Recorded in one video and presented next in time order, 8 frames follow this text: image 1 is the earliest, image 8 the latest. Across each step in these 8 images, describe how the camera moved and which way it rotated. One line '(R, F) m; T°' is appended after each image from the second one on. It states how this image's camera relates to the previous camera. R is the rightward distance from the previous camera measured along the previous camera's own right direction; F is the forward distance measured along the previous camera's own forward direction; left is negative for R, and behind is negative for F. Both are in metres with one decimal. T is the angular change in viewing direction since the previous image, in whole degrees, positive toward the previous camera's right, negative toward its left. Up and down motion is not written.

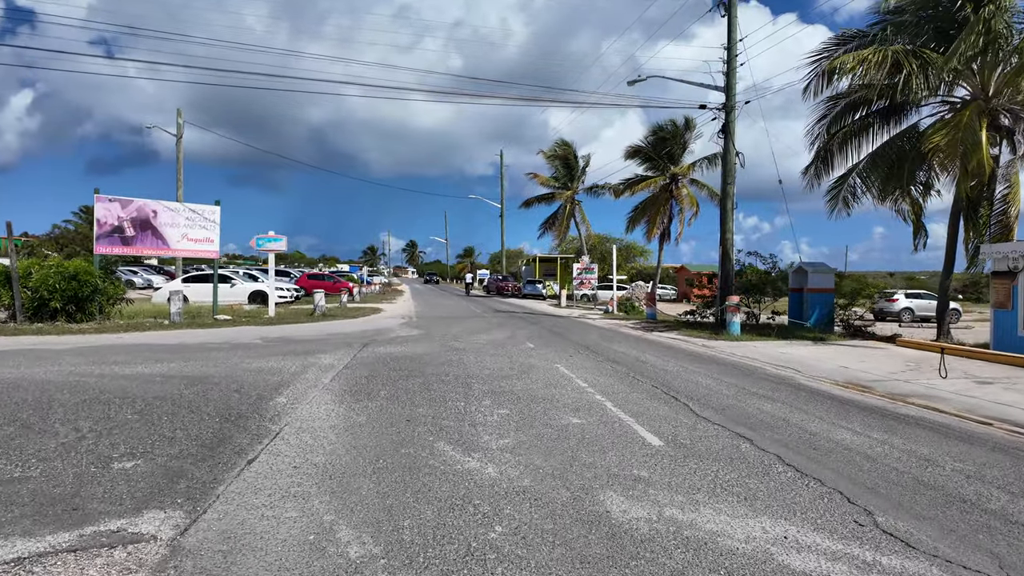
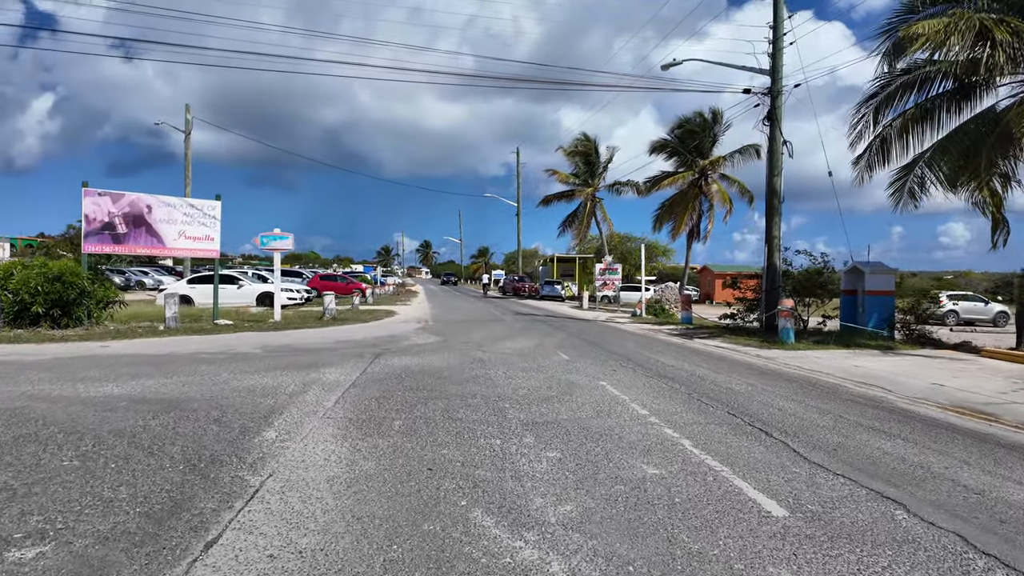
(-0.3, +1.5) m; -1°
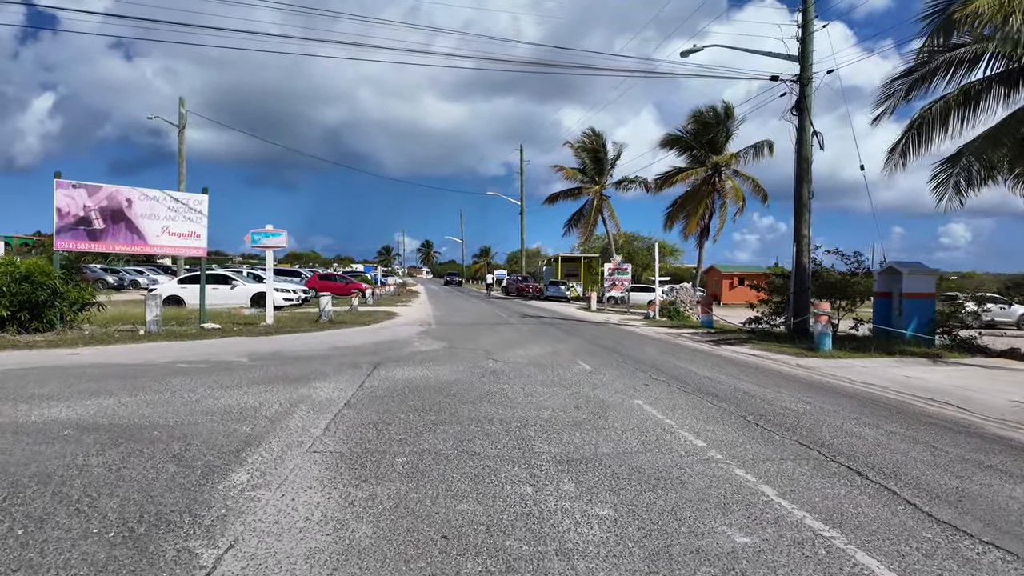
(-0.3, +1.2) m; 0°
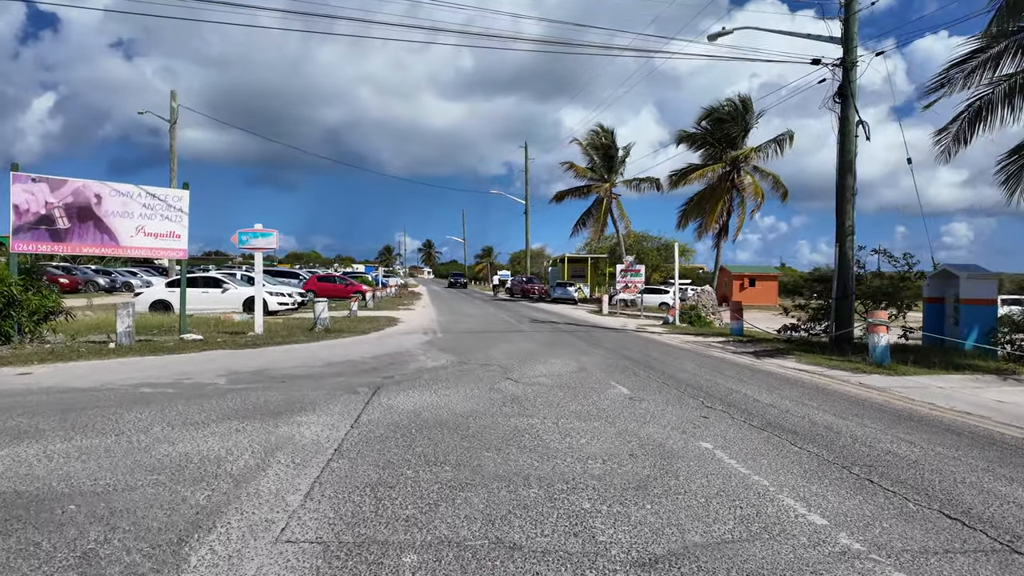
(-0.3, +1.5) m; 0°
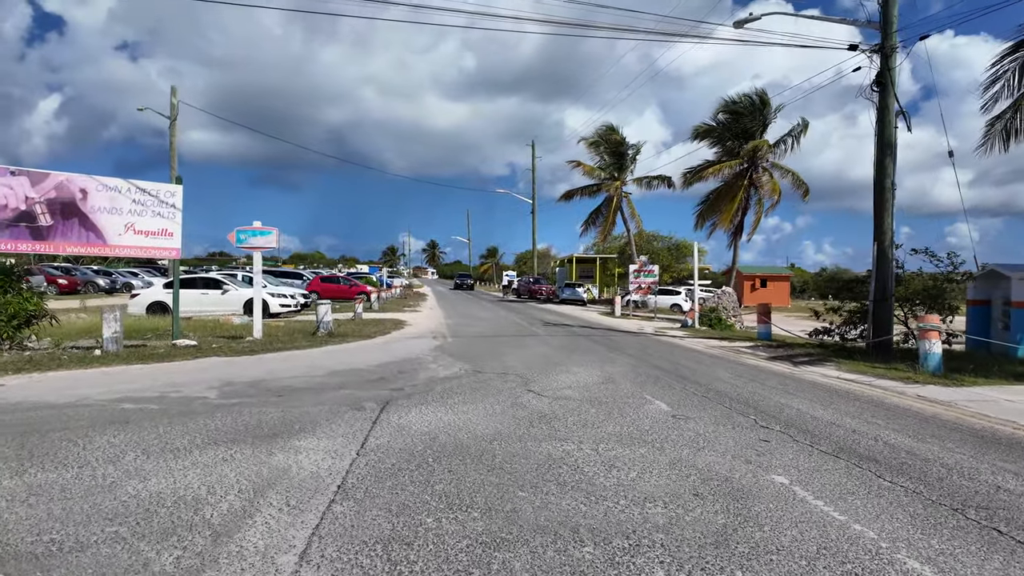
(-0.3, +0.9) m; 0°
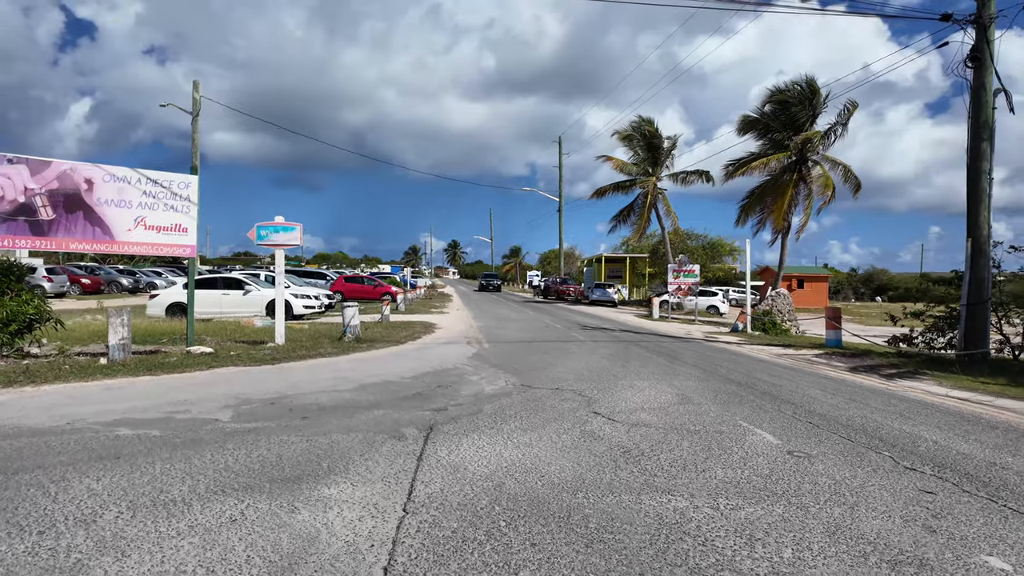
(-0.5, +1.3) m; -2°
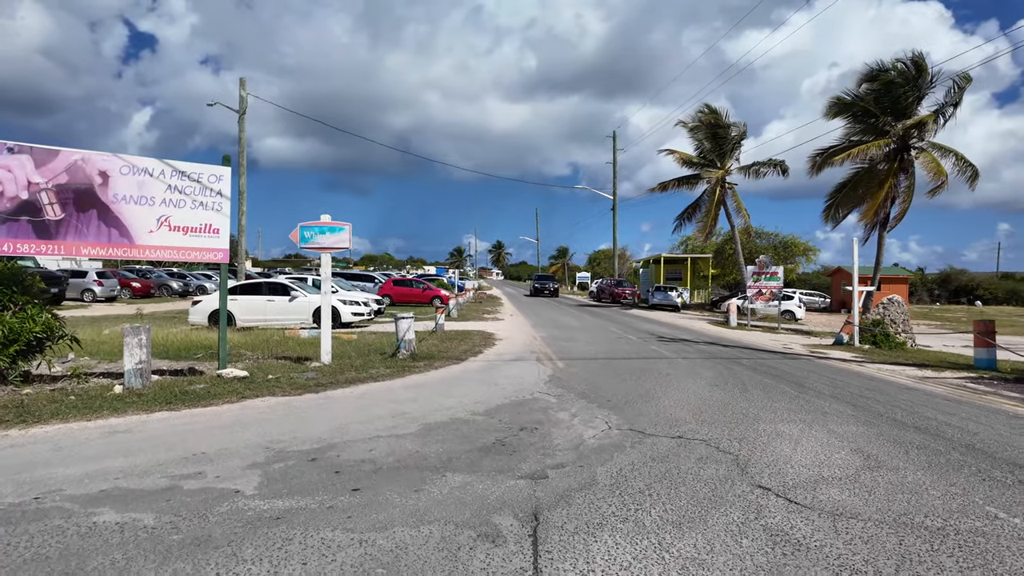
(-0.7, +2.0) m; -4°
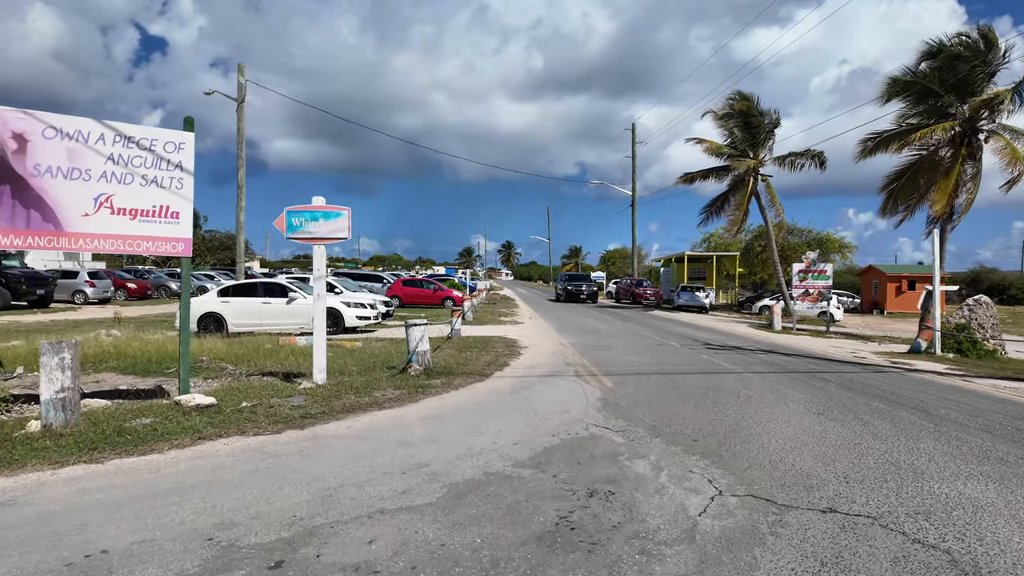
(-0.5, +2.2) m; -1°
